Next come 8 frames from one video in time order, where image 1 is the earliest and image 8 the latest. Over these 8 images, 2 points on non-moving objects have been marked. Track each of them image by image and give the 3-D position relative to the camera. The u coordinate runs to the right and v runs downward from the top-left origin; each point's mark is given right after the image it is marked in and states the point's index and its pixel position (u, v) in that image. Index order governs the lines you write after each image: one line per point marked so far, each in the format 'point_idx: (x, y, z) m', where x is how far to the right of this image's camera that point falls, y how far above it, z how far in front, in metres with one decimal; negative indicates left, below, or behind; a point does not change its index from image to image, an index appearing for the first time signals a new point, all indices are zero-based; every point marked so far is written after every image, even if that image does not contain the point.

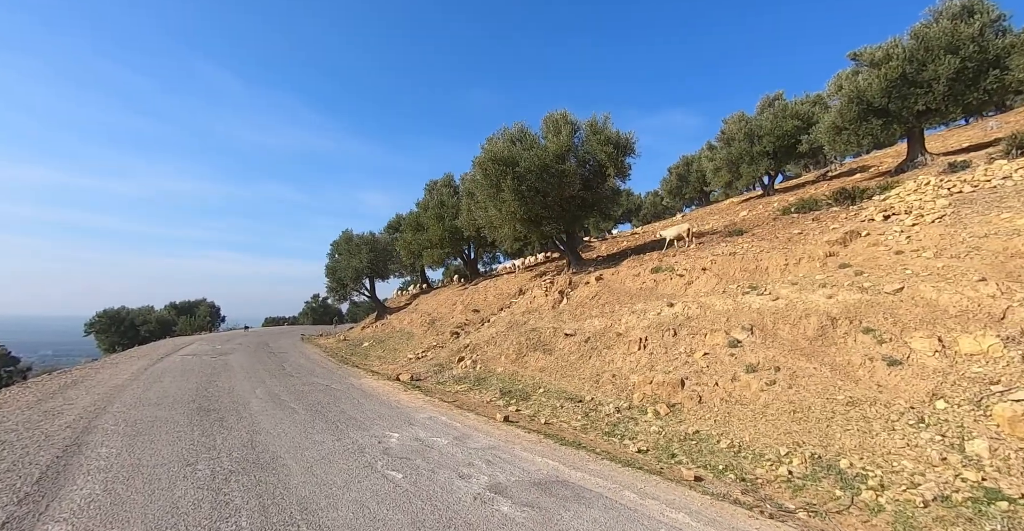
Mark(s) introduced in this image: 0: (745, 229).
0: (+7.4, +1.2, +13.9) m
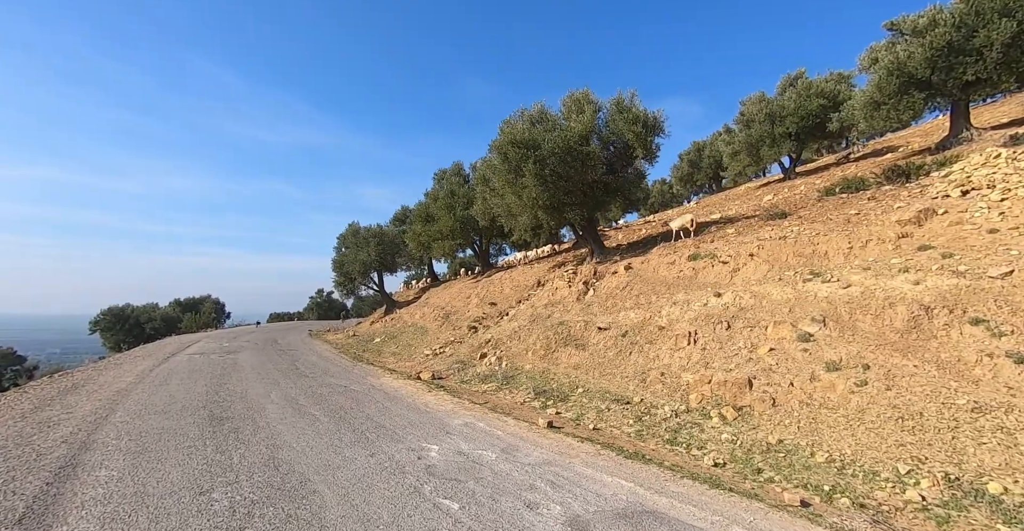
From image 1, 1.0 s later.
0: (+8.2, +1.6, +12.9) m
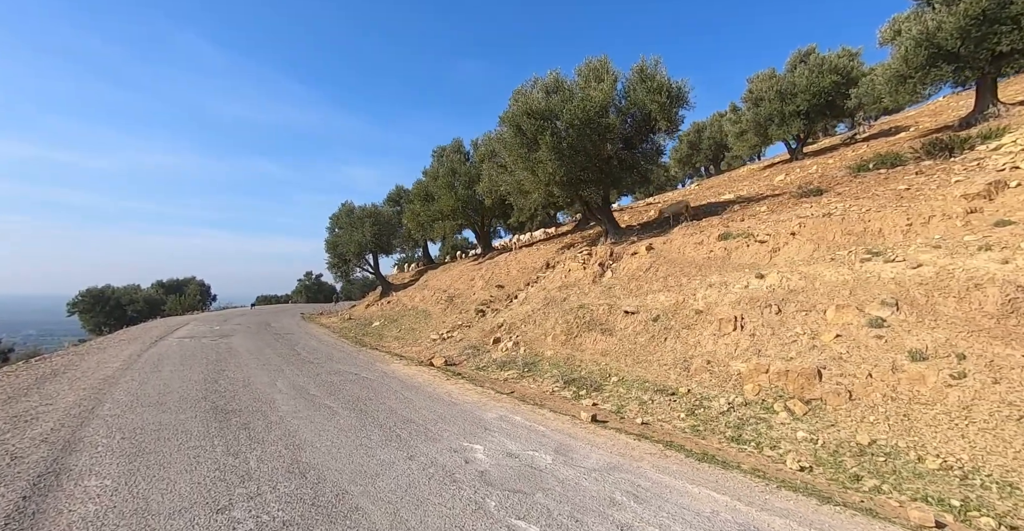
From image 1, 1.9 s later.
0: (+8.7, +2.2, +12.2) m
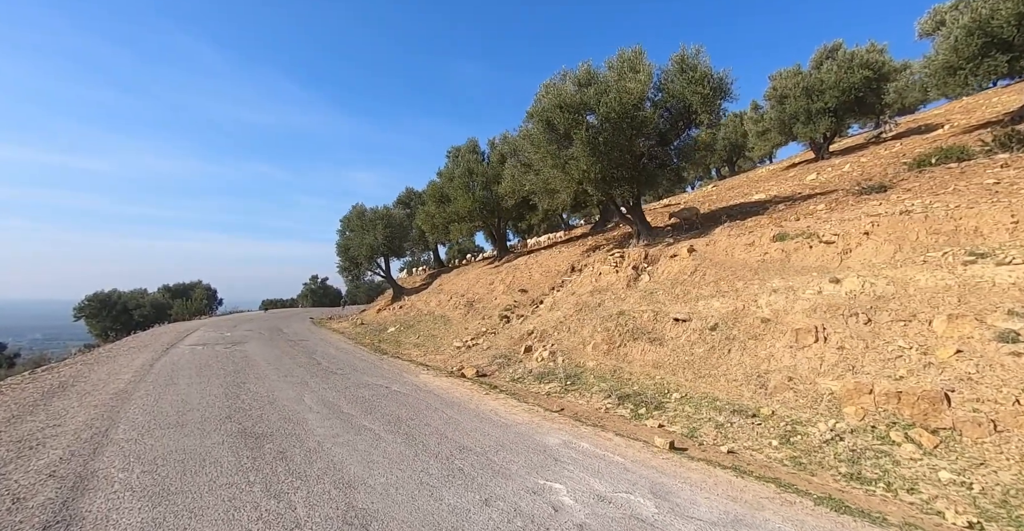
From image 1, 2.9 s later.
0: (+9.6, +2.1, +11.3) m
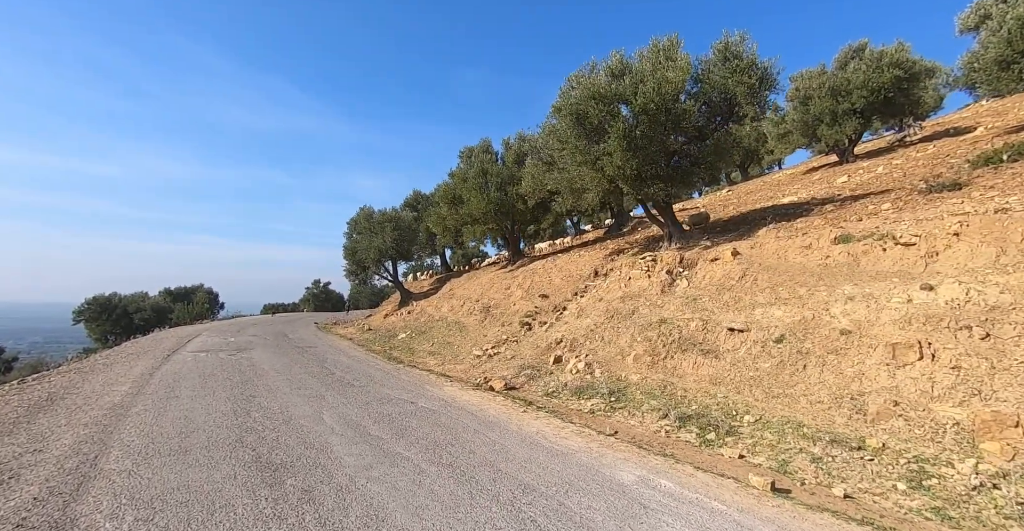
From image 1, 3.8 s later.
0: (+10.4, +2.0, +10.3) m
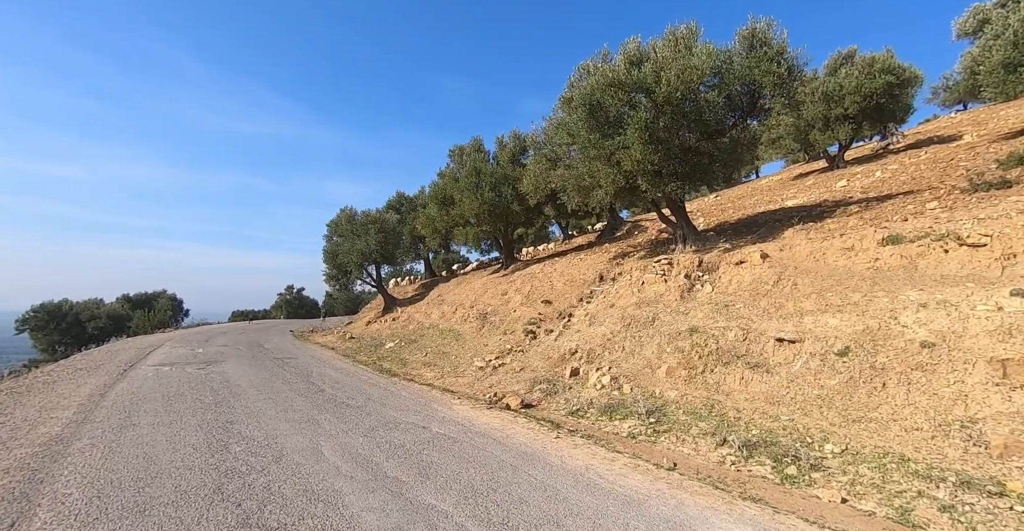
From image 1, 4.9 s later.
0: (+10.8, +1.9, +9.7) m
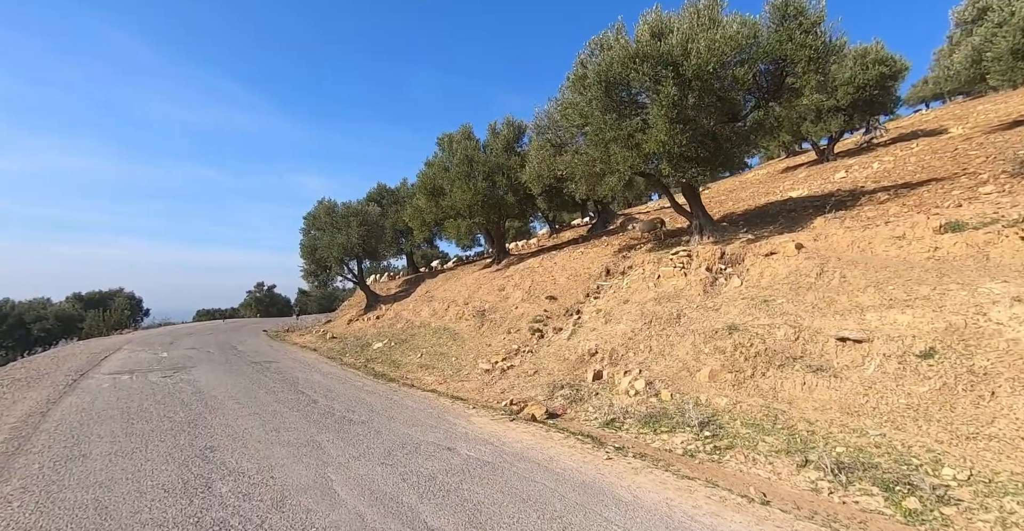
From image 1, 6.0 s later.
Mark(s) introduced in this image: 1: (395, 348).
0: (+11.3, +2.1, +9.1) m
1: (-4.9, -3.5, +18.7) m
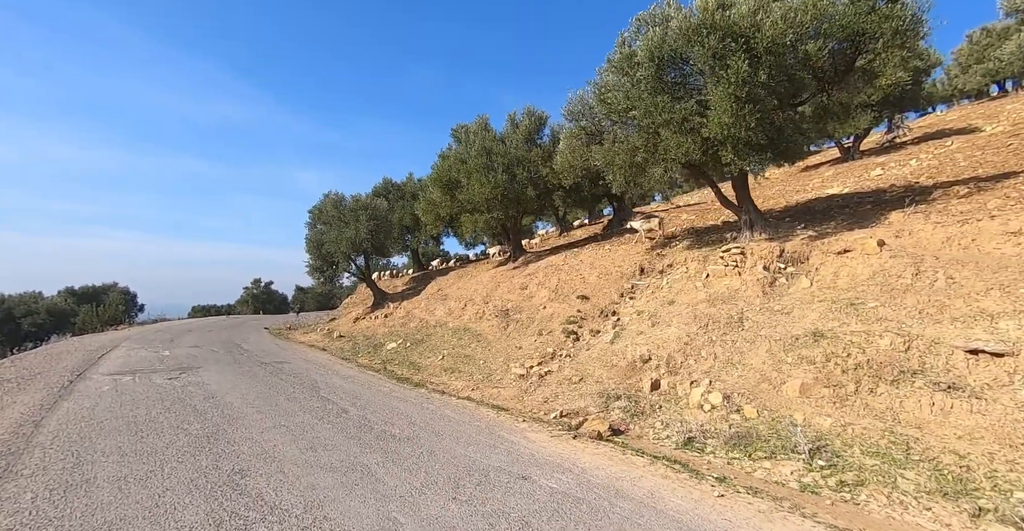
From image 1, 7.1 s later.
0: (+12.3, +2.0, +7.9) m
1: (-4.0, -3.3, +17.5) m
